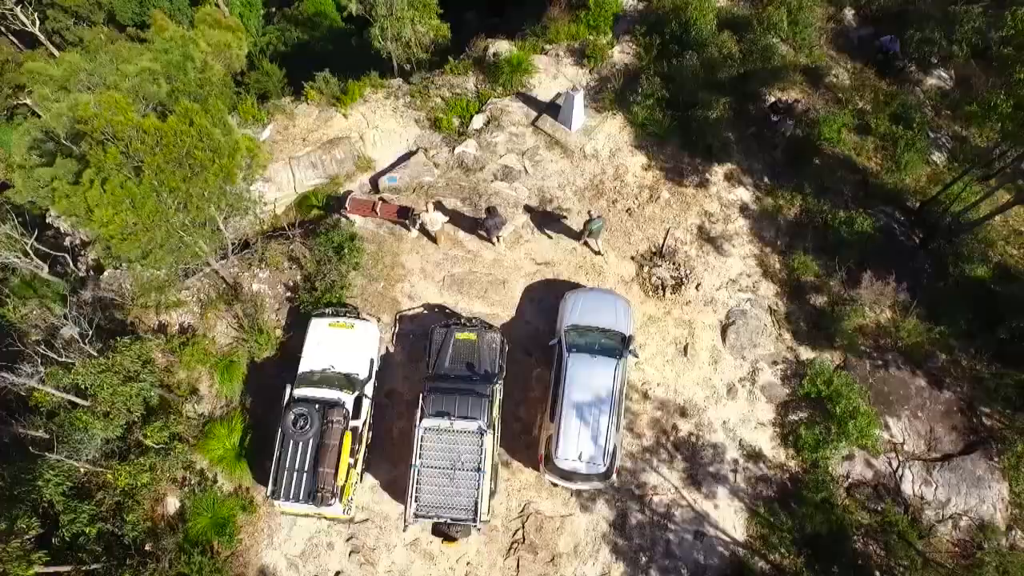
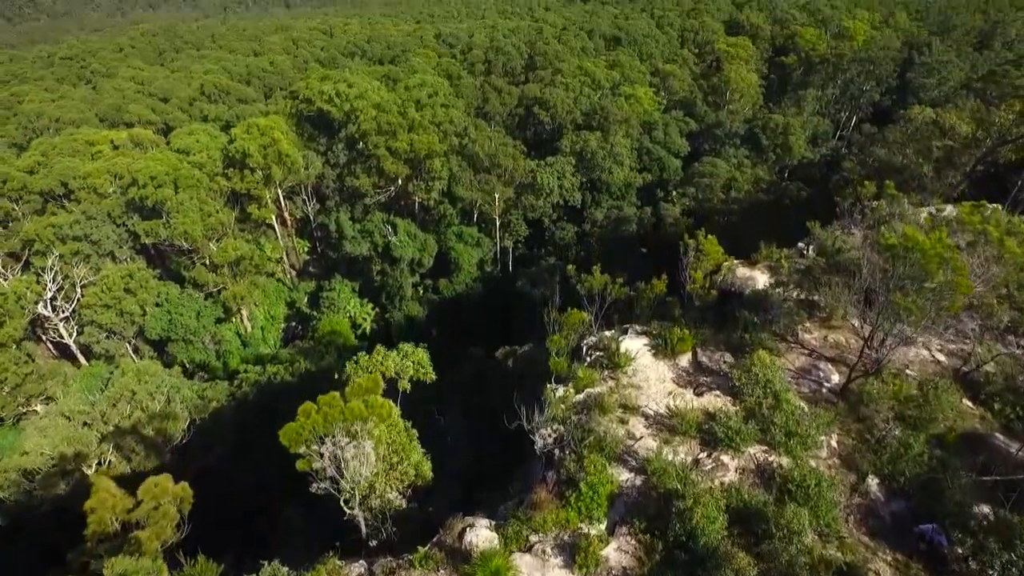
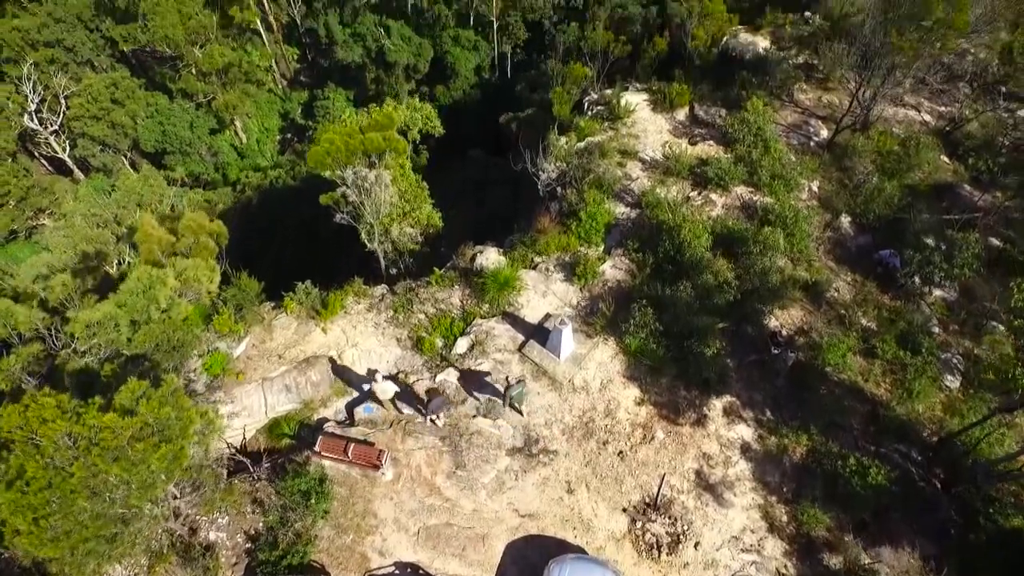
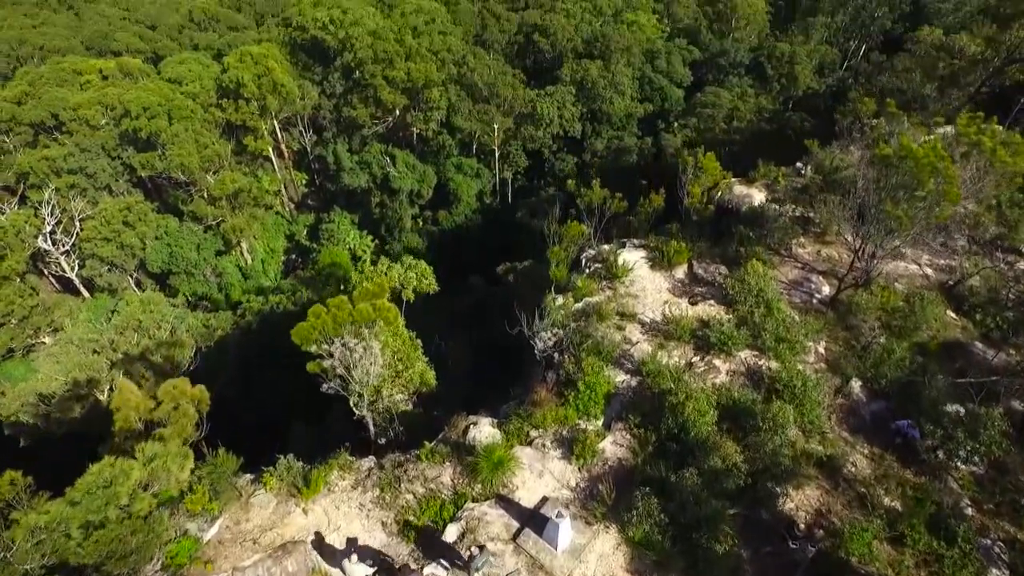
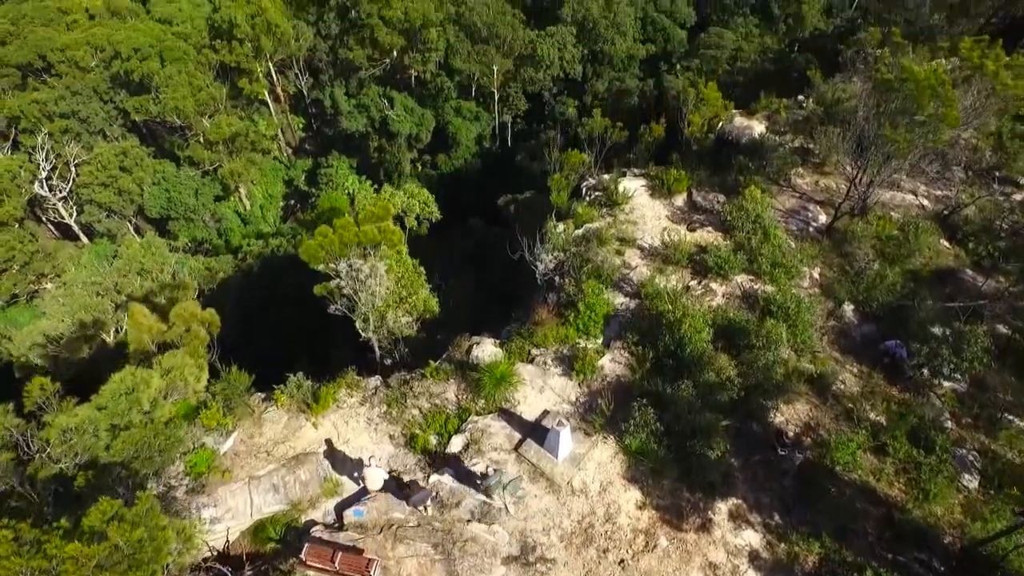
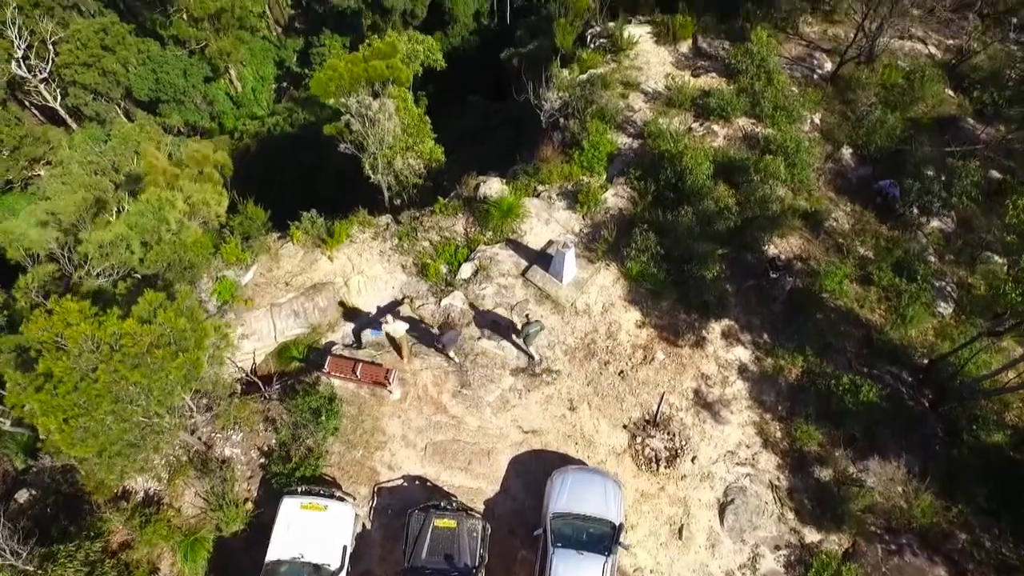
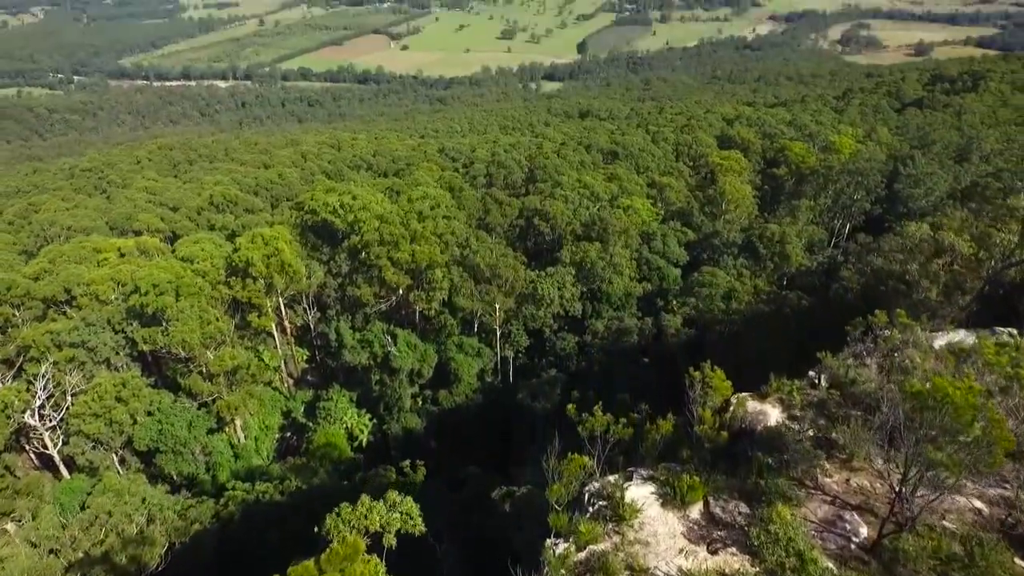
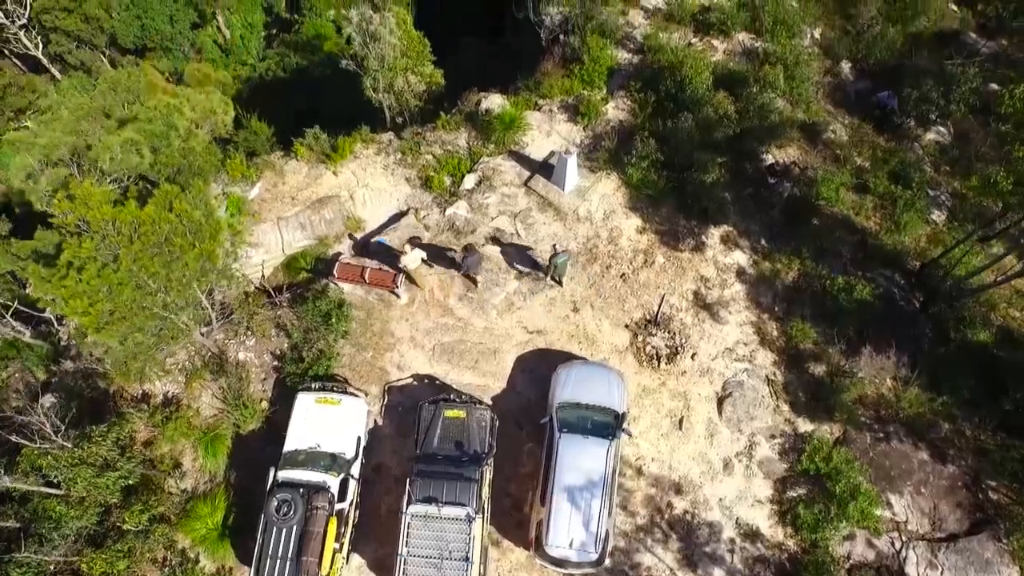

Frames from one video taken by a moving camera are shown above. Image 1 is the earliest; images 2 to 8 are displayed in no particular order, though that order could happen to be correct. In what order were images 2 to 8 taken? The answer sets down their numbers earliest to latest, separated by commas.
8, 6, 3, 5, 4, 2, 7
